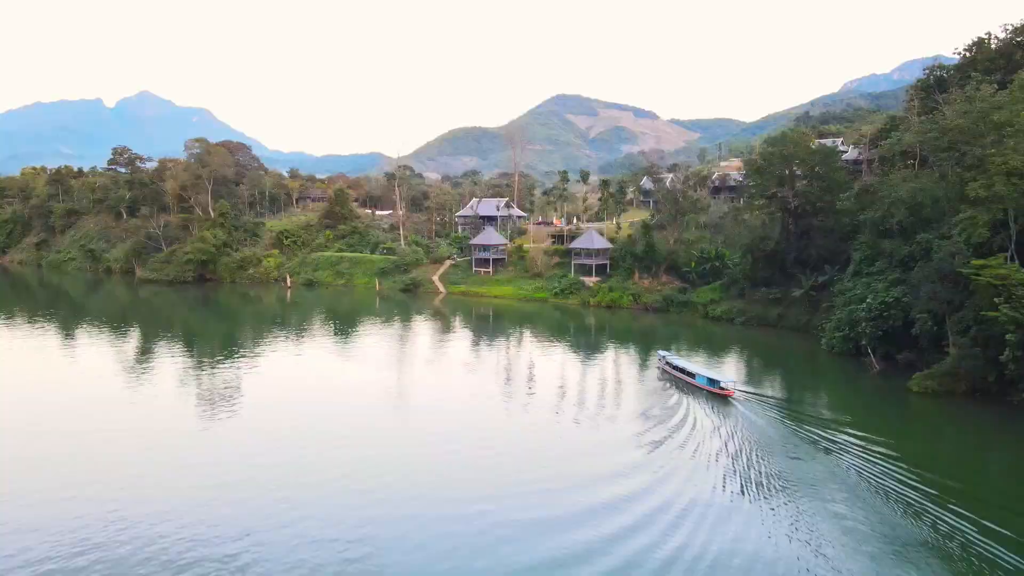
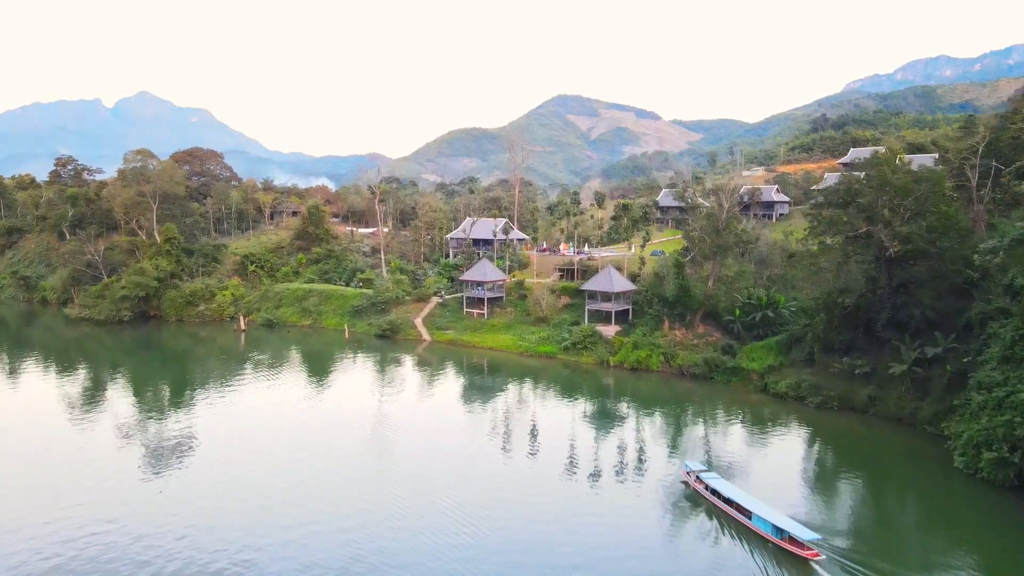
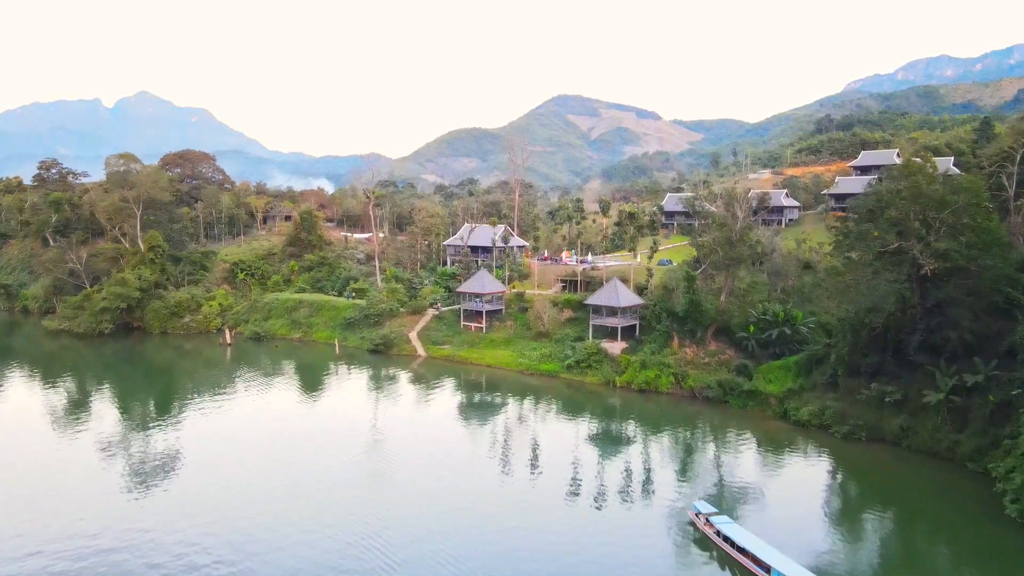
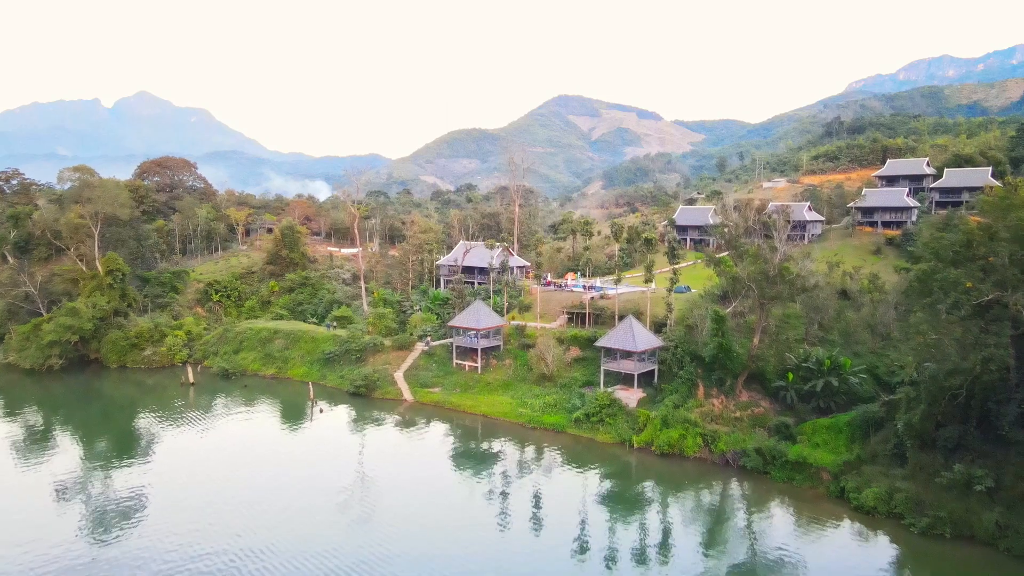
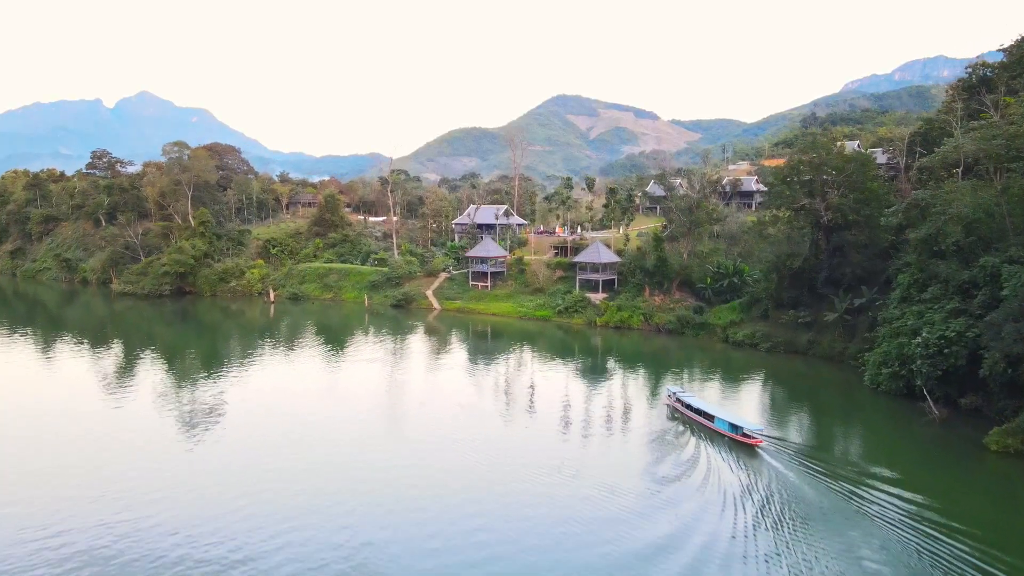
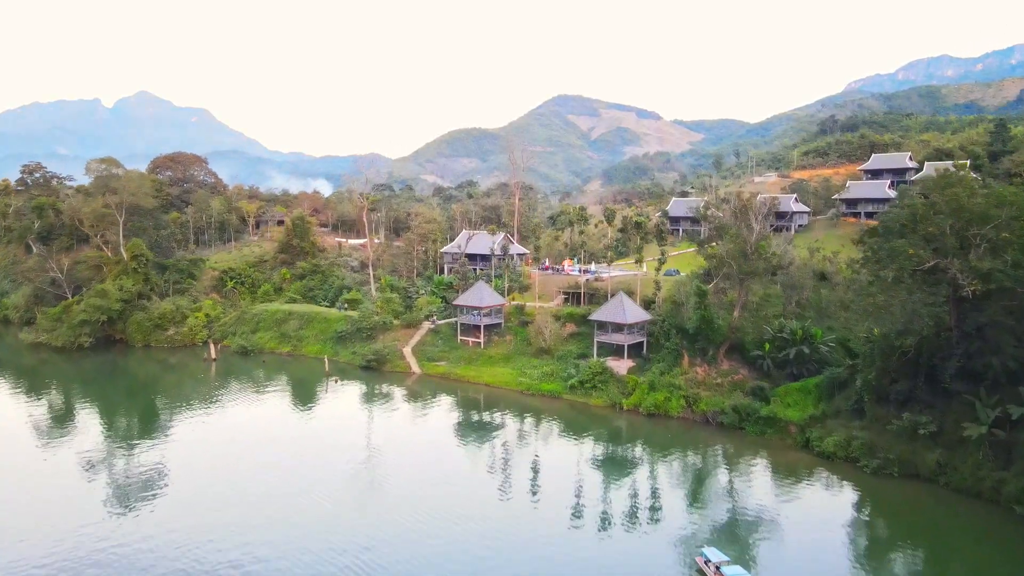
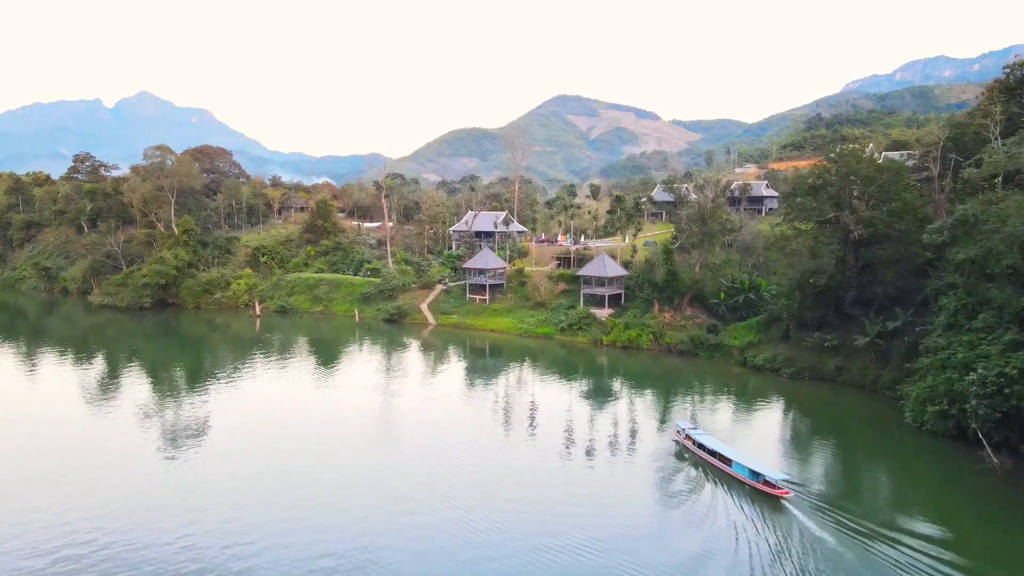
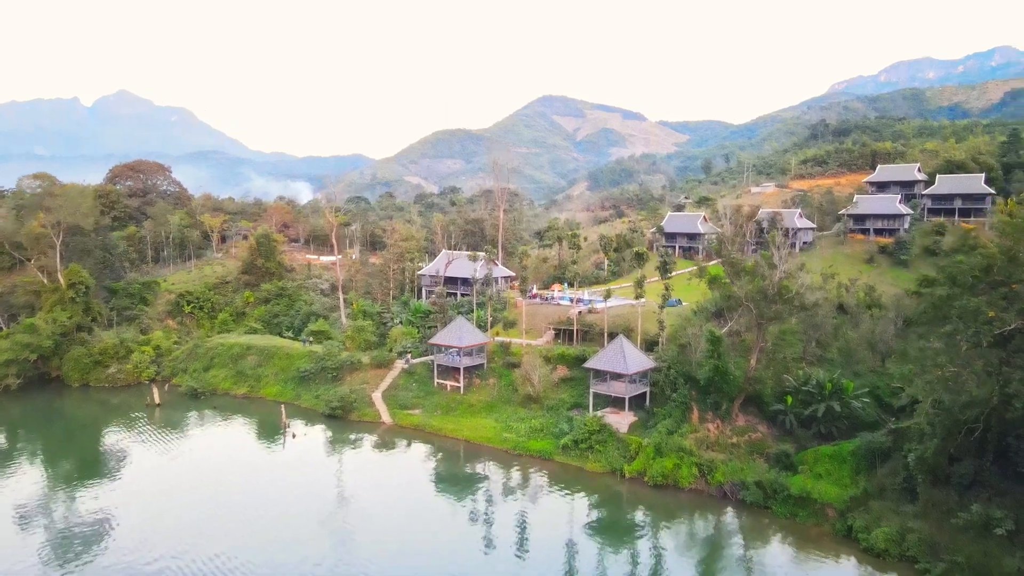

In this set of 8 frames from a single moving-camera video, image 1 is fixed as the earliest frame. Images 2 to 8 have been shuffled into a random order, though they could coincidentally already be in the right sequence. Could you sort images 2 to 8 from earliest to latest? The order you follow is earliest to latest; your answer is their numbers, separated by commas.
5, 7, 2, 3, 6, 4, 8
